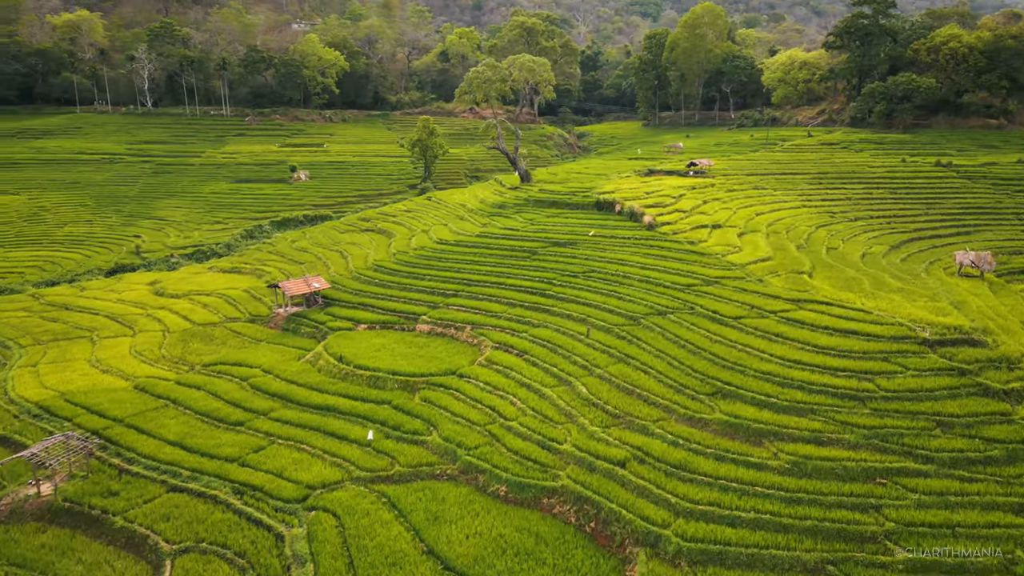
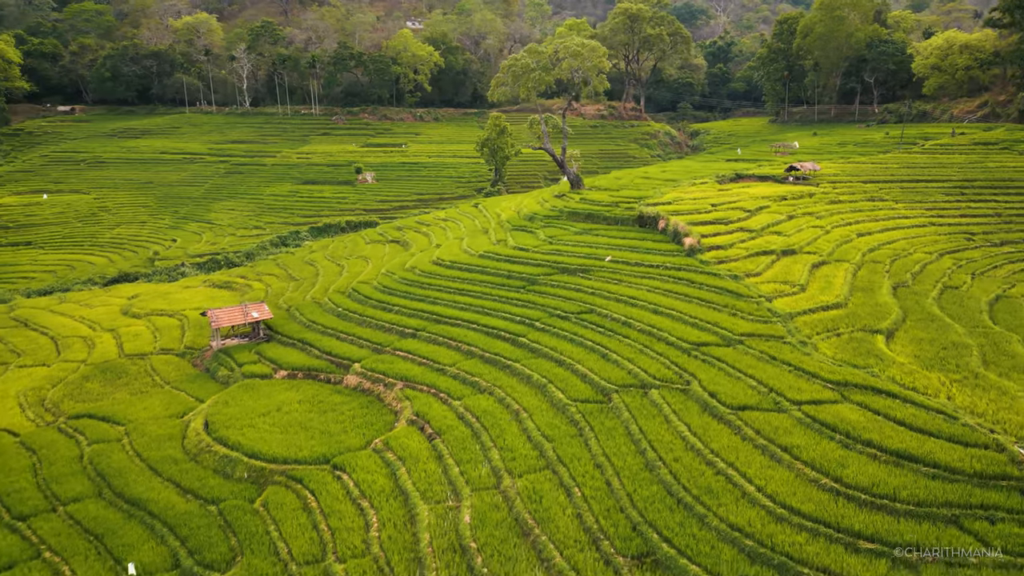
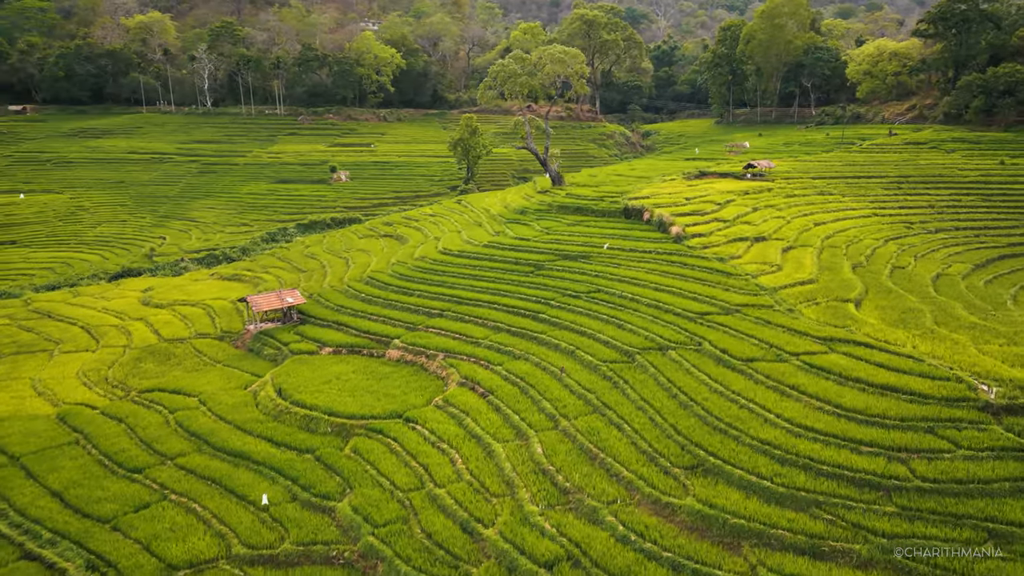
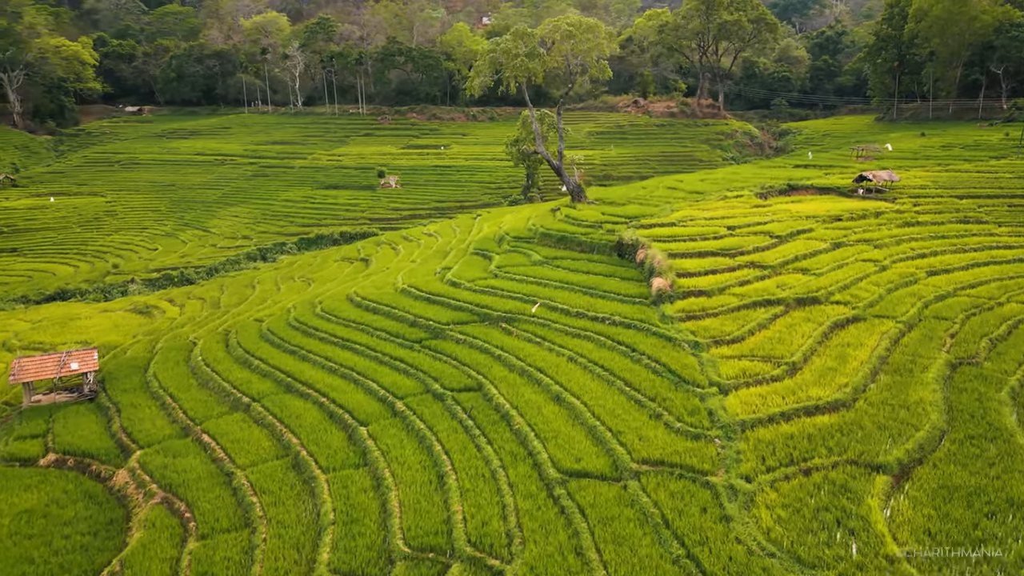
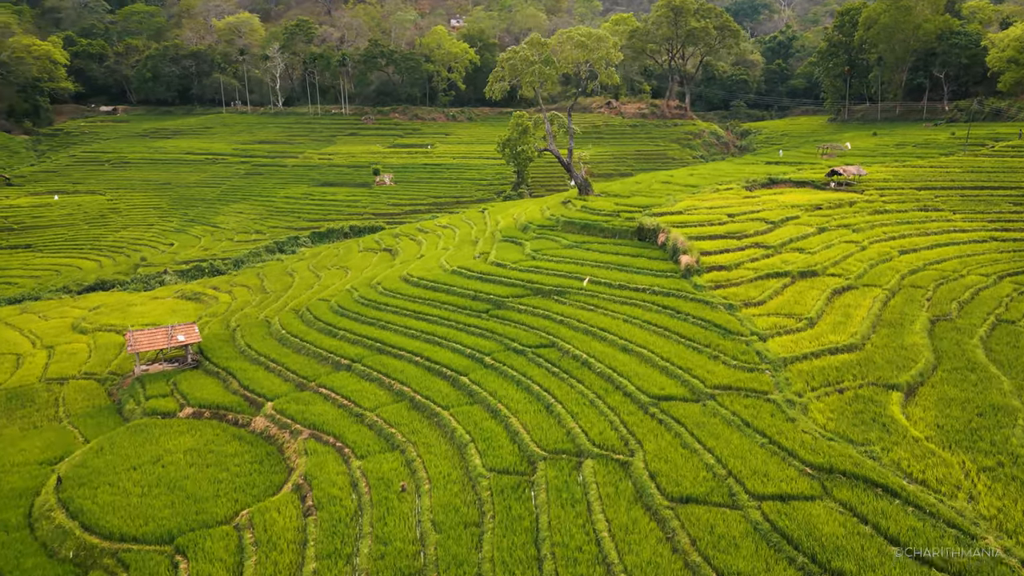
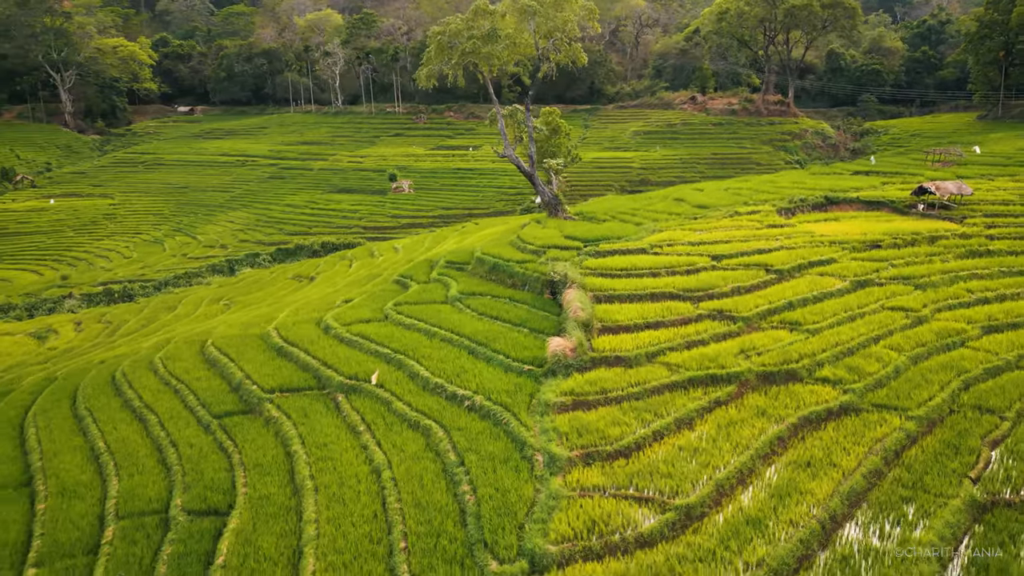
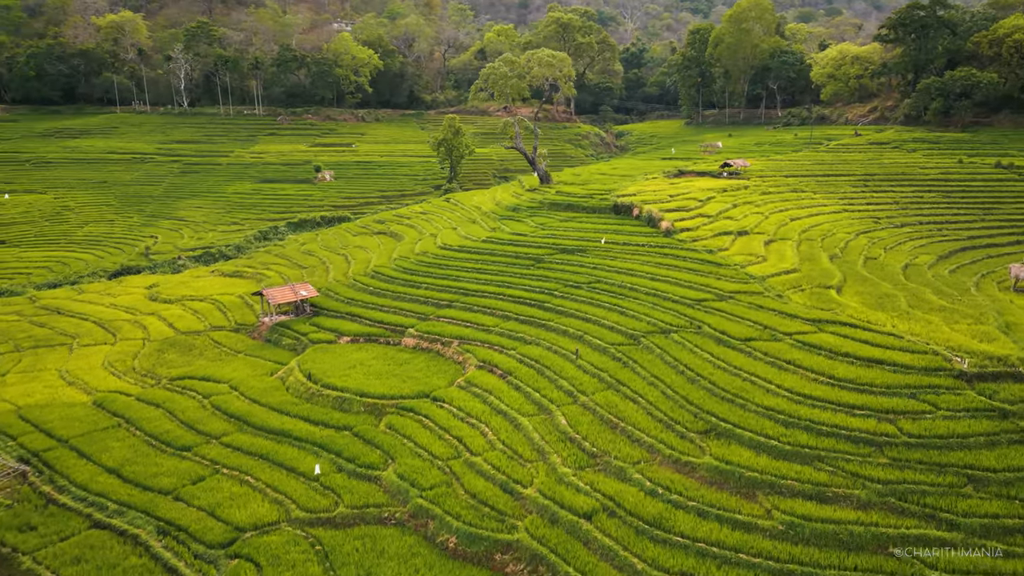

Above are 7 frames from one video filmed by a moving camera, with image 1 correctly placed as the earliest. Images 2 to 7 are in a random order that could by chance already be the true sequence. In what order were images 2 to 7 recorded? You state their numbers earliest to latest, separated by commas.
7, 3, 2, 5, 4, 6
